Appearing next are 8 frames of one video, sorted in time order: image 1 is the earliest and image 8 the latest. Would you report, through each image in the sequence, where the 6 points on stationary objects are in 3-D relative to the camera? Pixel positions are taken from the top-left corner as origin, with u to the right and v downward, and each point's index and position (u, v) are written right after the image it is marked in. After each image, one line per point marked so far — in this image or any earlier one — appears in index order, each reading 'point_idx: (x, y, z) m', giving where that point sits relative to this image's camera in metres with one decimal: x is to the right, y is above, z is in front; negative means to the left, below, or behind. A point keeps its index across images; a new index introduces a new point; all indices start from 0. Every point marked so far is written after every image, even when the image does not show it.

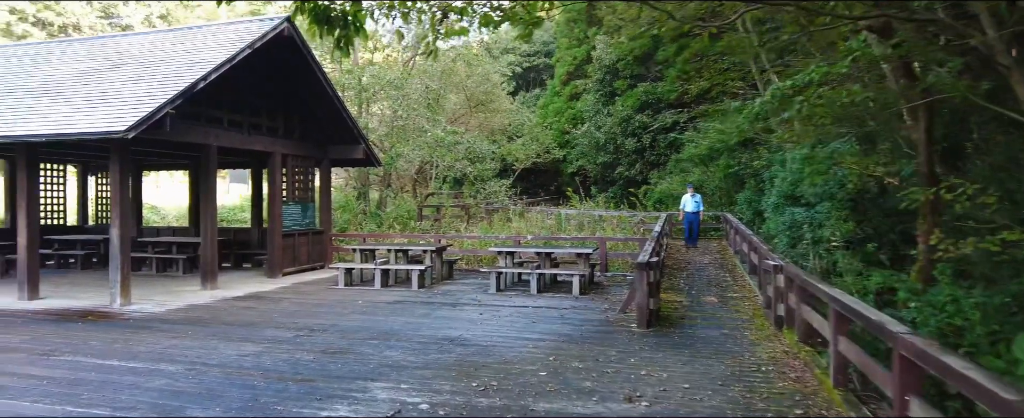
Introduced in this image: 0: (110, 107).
0: (-4.1, +1.0, +6.5) m
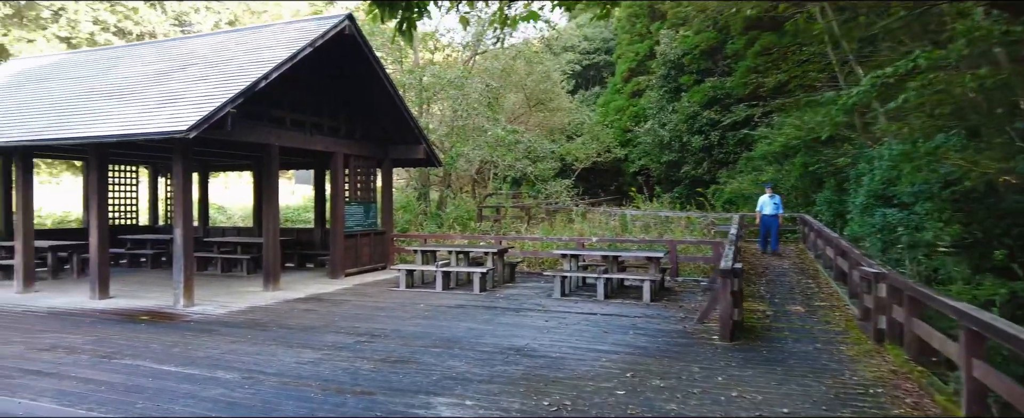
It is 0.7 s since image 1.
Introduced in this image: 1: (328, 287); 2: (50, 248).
0: (-3.4, +1.0, +6.5) m
1: (-2.3, -1.0, +8.1) m
2: (-6.2, -0.5, +8.6) m
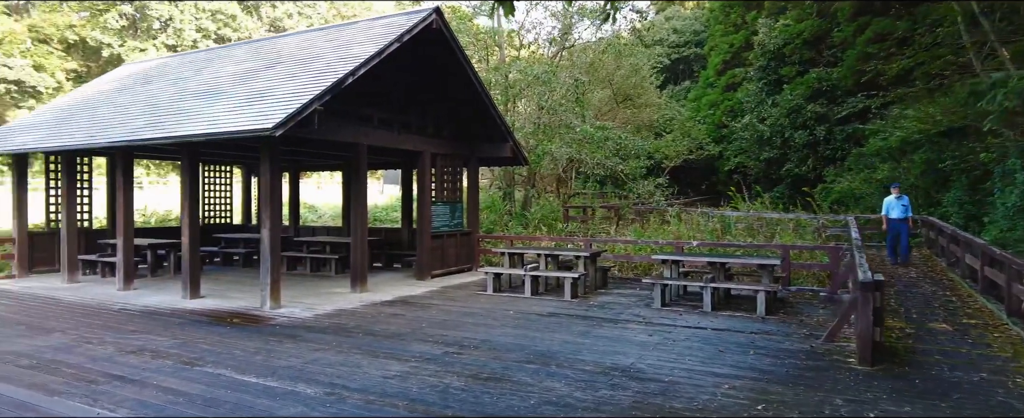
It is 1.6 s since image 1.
0: (-2.5, +1.0, +6.4) m
1: (-1.2, -1.0, +7.8) m
2: (-5.0, -0.5, +8.8) m
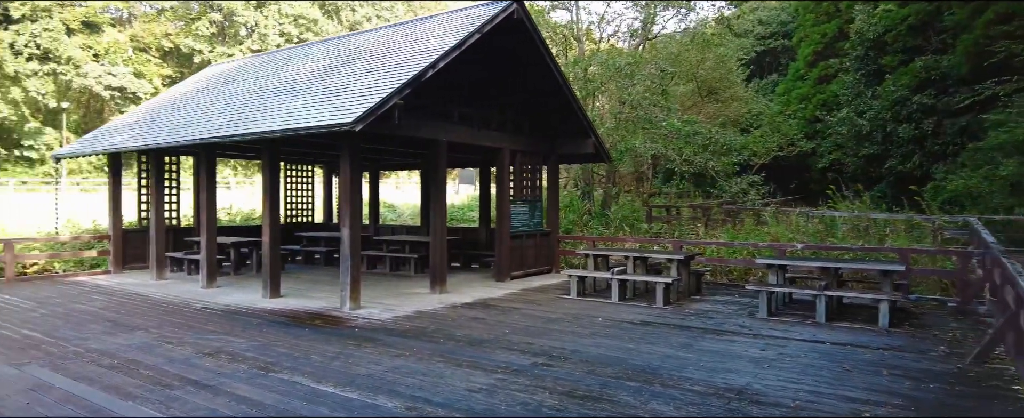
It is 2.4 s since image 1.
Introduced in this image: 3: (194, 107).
0: (-1.6, +1.1, +6.2) m
1: (-0.2, -1.0, +7.5) m
2: (-3.8, -0.5, +8.8) m
3: (-4.3, +1.4, +8.6) m
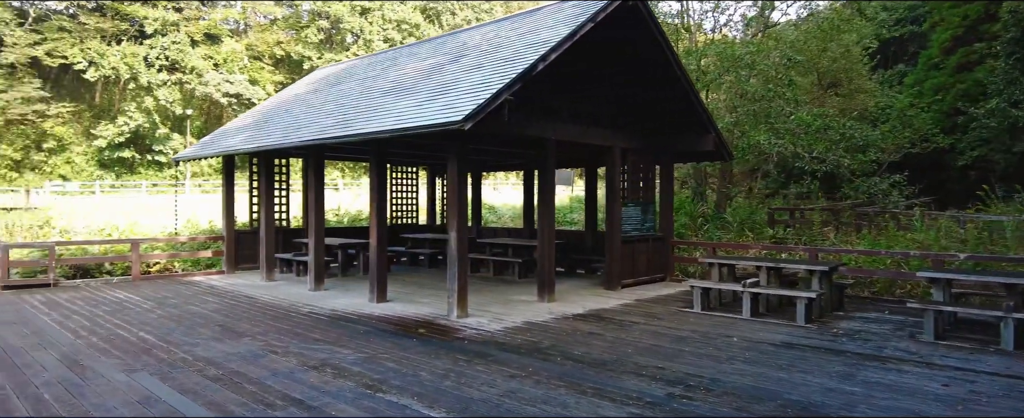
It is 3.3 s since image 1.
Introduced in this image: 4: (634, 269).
0: (-0.6, +1.0, +5.8) m
1: (+1.0, -1.0, +6.9) m
2: (-2.4, -0.5, +8.8) m
3: (-2.8, +1.4, +8.7) m
4: (+1.6, -0.8, +8.2) m
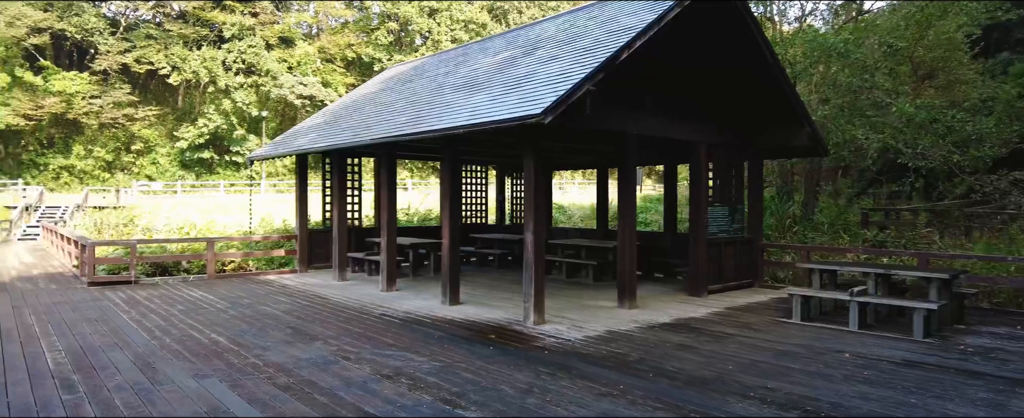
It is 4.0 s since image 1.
0: (+0.1, +1.0, +5.5) m
1: (+1.8, -1.0, +6.4) m
2: (-1.4, -0.5, +8.6) m
3: (-1.8, +1.4, +8.5) m
4: (+2.5, -0.8, +7.6) m
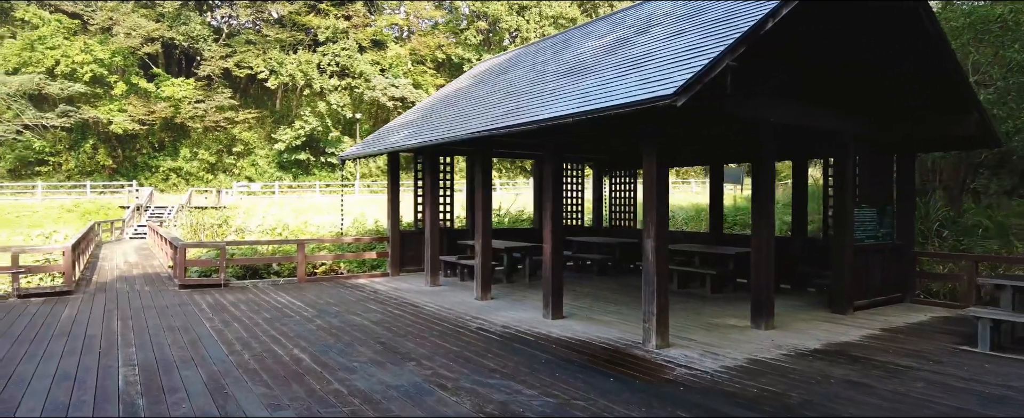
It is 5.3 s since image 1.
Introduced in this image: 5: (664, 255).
0: (+1.0, +1.0, +4.7) m
1: (+2.8, -1.0, +5.3) m
2: (-0.1, -0.5, +8.0) m
3: (-0.5, +1.4, +7.9) m
4: (+3.6, -0.8, +6.5) m
5: (+1.1, -0.3, +4.6) m
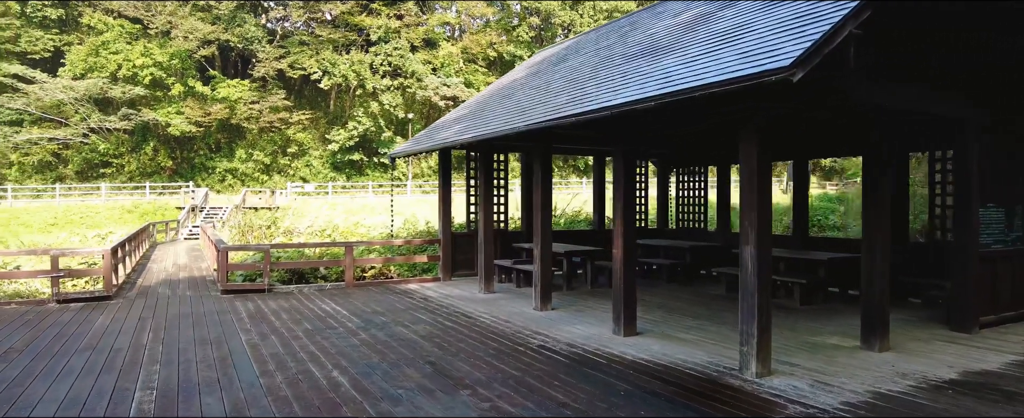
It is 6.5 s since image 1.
0: (+1.4, +1.0, +3.9) m
1: (+3.3, -1.0, +4.4) m
2: (+0.6, -0.5, +7.3) m
3: (+0.2, +1.4, +7.3) m
4: (+4.2, -0.8, +5.5) m
5: (+1.5, -0.3, +3.8) m
